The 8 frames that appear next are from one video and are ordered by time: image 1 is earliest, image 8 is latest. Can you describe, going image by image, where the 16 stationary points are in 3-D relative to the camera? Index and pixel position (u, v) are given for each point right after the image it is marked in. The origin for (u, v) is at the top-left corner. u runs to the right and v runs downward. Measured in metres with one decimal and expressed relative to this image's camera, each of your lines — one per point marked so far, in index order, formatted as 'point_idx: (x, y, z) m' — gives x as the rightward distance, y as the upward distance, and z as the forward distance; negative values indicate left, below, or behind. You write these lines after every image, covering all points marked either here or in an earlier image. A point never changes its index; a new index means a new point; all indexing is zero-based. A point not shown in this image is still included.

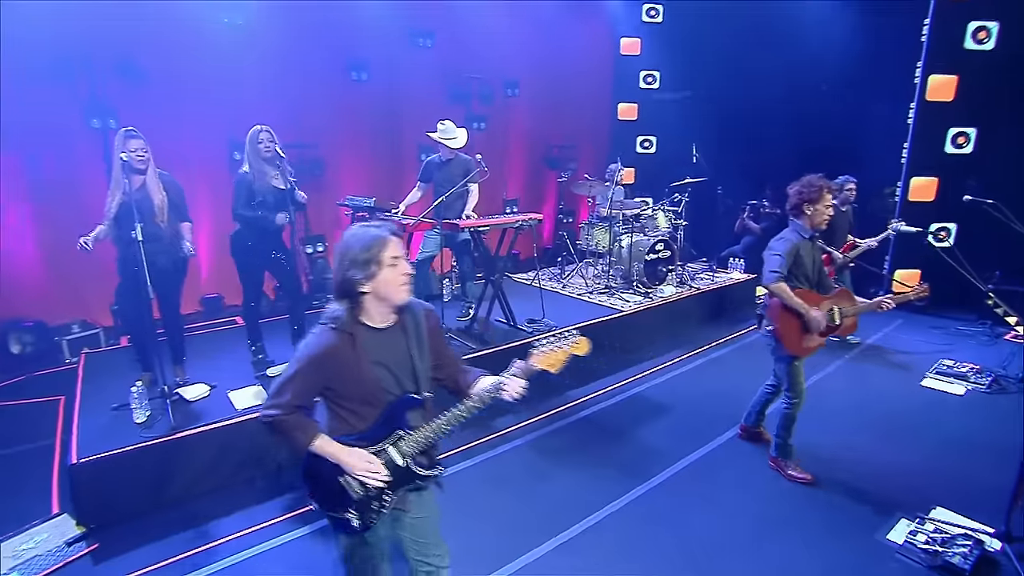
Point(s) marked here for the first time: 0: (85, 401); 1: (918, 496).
0: (-3.0, -0.8, +3.6) m
1: (+2.7, -1.4, +3.5) m
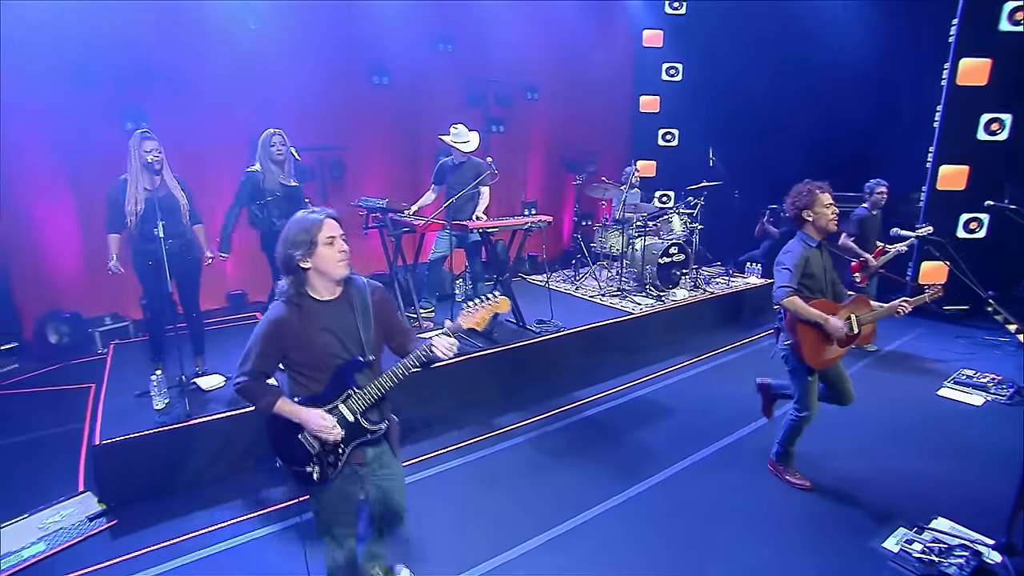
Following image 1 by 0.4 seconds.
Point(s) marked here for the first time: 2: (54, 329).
0: (-3.0, -0.7, +3.9) m
1: (+2.6, -1.4, +3.4) m
2: (-4.8, -0.4, +5.5) m
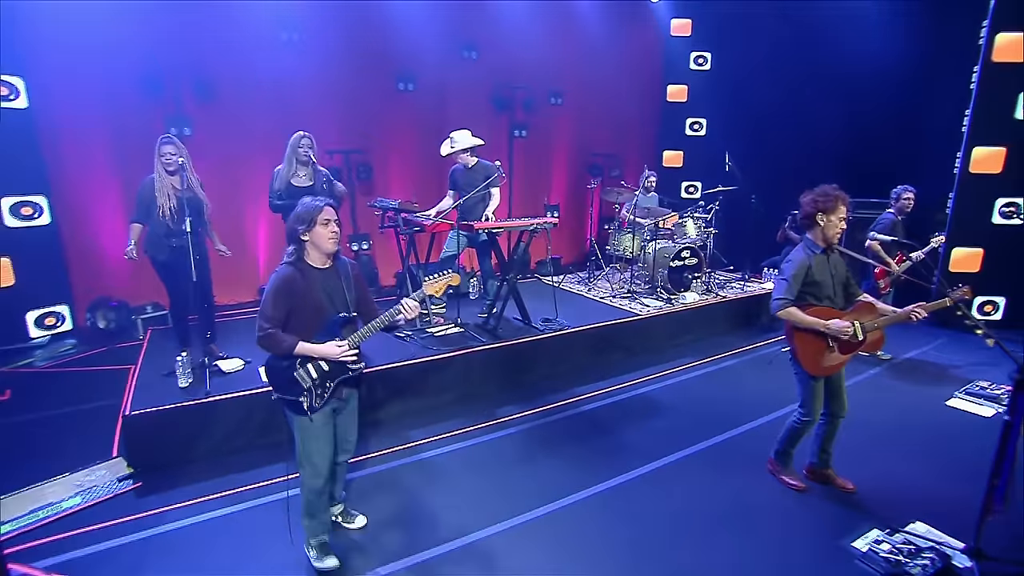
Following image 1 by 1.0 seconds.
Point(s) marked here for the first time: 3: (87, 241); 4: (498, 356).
0: (-3.0, -0.7, +4.3) m
1: (+2.5, -1.4, +3.4) m
2: (-4.8, -0.3, +6.0) m
3: (-4.9, +0.6, +6.1) m
4: (-0.1, -0.6, +4.9) m
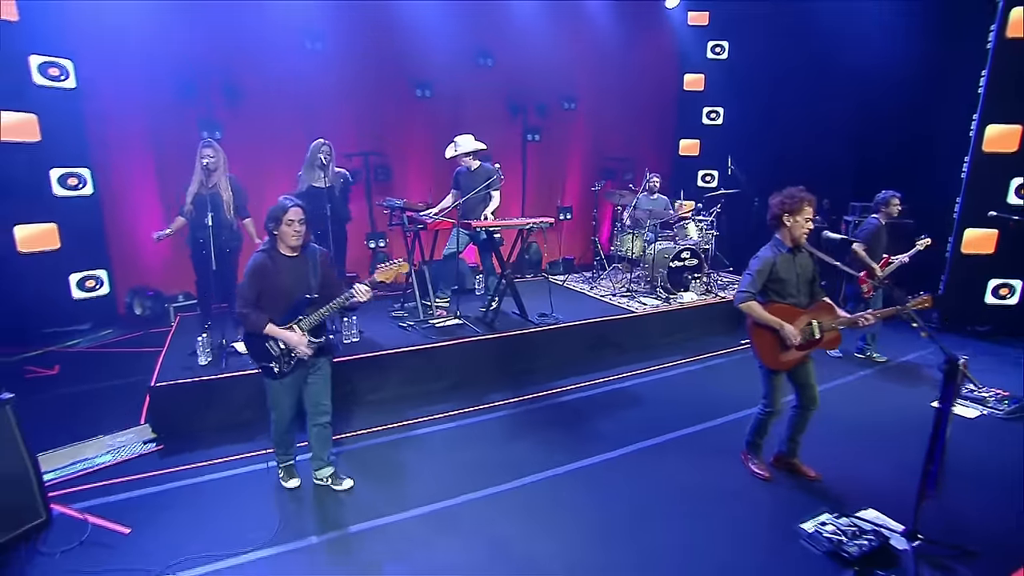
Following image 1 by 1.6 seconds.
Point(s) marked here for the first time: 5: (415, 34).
0: (-3.1, -0.5, +4.8) m
1: (+2.3, -1.4, +3.6) m
2: (-4.7, -0.2, +6.6) m
3: (-4.9, +0.7, +6.7) m
4: (-0.2, -0.6, +5.2) m
5: (-1.4, +3.8, +7.8) m
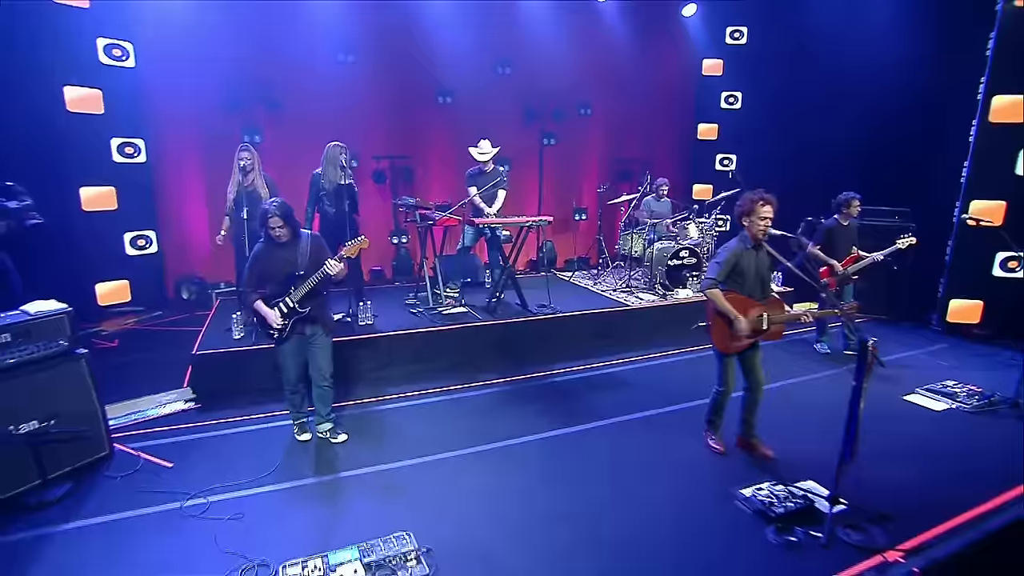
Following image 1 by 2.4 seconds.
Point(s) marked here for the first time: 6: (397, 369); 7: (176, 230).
0: (-3.2, -0.4, +5.5) m
1: (+2.2, -1.4, +4.0) m
2: (-4.7, 0.0, +7.5) m
3: (-4.8, +0.9, +7.5) m
4: (-0.2, -0.5, +5.8) m
5: (-1.2, +3.9, +8.4) m
6: (-1.2, -0.8, +5.4) m
7: (-4.8, +0.8, +7.5) m
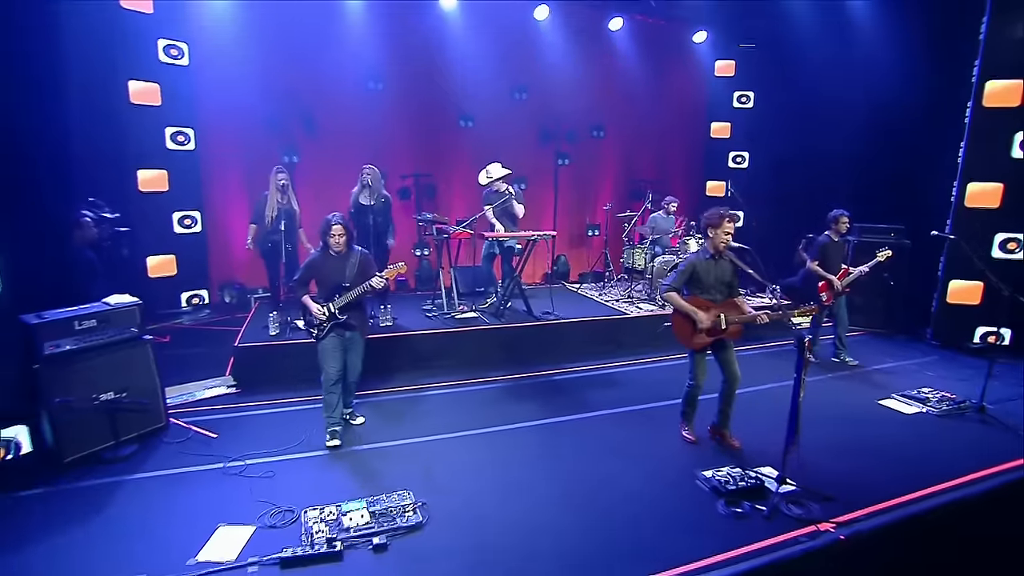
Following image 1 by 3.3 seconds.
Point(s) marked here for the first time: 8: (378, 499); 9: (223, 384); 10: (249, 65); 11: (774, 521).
0: (-3.1, -0.4, +6.3) m
1: (+2.1, -1.4, +4.4) m
2: (-4.5, -0.1, +8.3) m
3: (-4.6, +0.8, +8.4) m
4: (-0.2, -0.6, +6.4) m
5: (-0.9, +3.8, +9.2) m
6: (-1.2, -0.9, +6.1) m
7: (-4.6, +0.8, +8.4) m
8: (-0.9, -1.5, +3.7) m
9: (-3.0, -1.0, +5.5) m
10: (-4.1, +3.5, +8.2) m
11: (+1.8, -1.6, +3.6) m
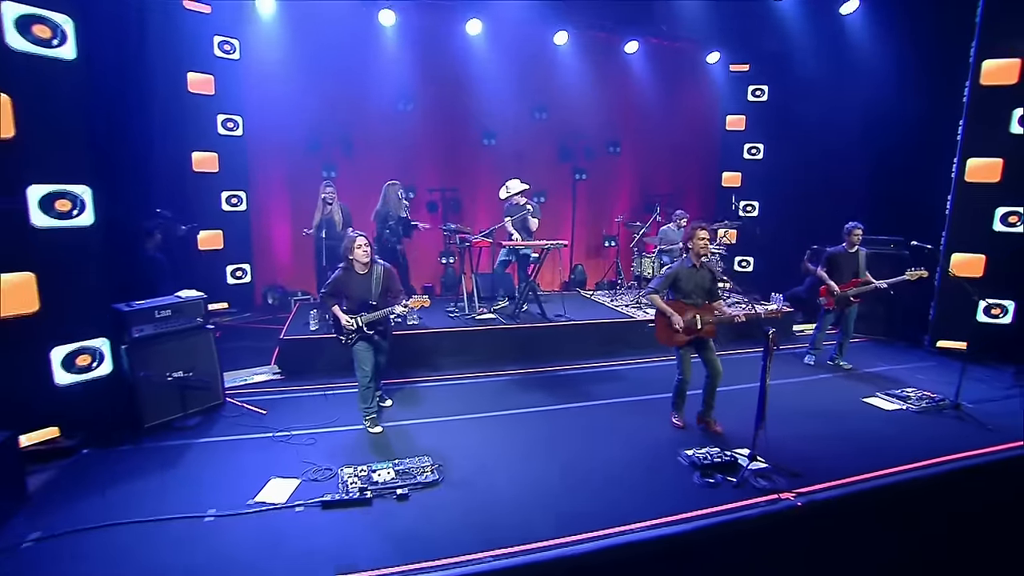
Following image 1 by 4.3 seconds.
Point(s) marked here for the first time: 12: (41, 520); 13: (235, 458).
0: (-3.0, -0.4, +7.1) m
1: (+2.2, -1.5, +4.9) m
2: (-4.2, -0.1, +9.2) m
3: (-4.3, +0.8, +9.3) m
4: (0.0, -0.6, +7.0) m
5: (-0.6, +3.7, +10.0) m
6: (-1.0, -0.9, +6.8) m
7: (-4.3, +0.7, +9.3) m
8: (-0.9, -1.5, +4.4) m
9: (-2.9, -1.0, +6.3) m
10: (-3.8, +3.5, +9.2) m
11: (+1.8, -1.6, +4.1) m
12: (-3.2, -1.6, +3.6) m
13: (-2.4, -1.5, +4.5) m
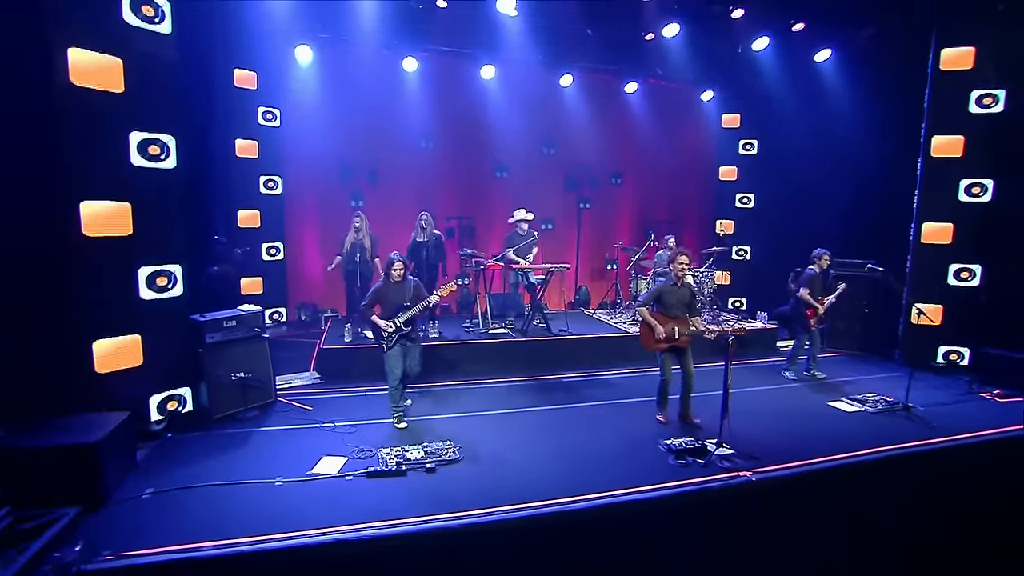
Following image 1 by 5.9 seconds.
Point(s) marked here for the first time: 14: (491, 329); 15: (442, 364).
0: (-2.8, -0.7, +8.1) m
1: (+2.2, -1.6, +5.7) m
2: (-4.0, -0.5, +10.3) m
3: (-4.1, +0.4, +10.4) m
4: (+0.1, -0.9, +7.9) m
5: (-0.4, +3.3, +11.1) m
6: (-0.9, -1.2, +7.7) m
7: (-4.2, +0.4, +10.4) m
8: (-0.8, -1.6, +5.3) m
9: (-2.8, -1.2, +7.2) m
10: (-3.6, +3.1, +10.3) m
11: (+1.9, -1.7, +4.9) m
12: (-3.2, -1.7, +4.5) m
13: (-2.3, -1.6, +5.5) m
14: (-0.4, -0.7, +8.5) m
15: (-1.0, -1.1, +7.6) m
